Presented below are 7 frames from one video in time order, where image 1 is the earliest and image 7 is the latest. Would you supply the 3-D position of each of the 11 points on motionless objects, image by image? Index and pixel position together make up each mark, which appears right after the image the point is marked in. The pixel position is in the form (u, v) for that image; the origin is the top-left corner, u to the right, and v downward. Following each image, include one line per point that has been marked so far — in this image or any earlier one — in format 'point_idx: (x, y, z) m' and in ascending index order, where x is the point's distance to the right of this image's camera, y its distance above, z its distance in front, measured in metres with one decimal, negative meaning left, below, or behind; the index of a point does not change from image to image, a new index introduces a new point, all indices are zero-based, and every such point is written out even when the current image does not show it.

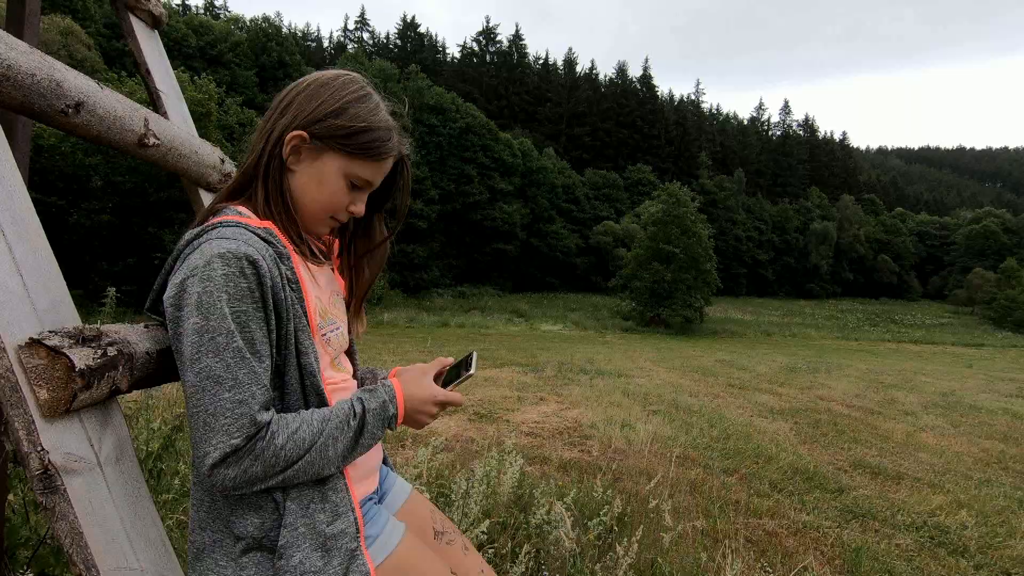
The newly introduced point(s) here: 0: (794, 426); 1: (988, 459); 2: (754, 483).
0: (+4.4, -2.2, +9.0) m
1: (+6.6, -2.4, +8.0) m
2: (+2.4, -2.0, +5.8) m
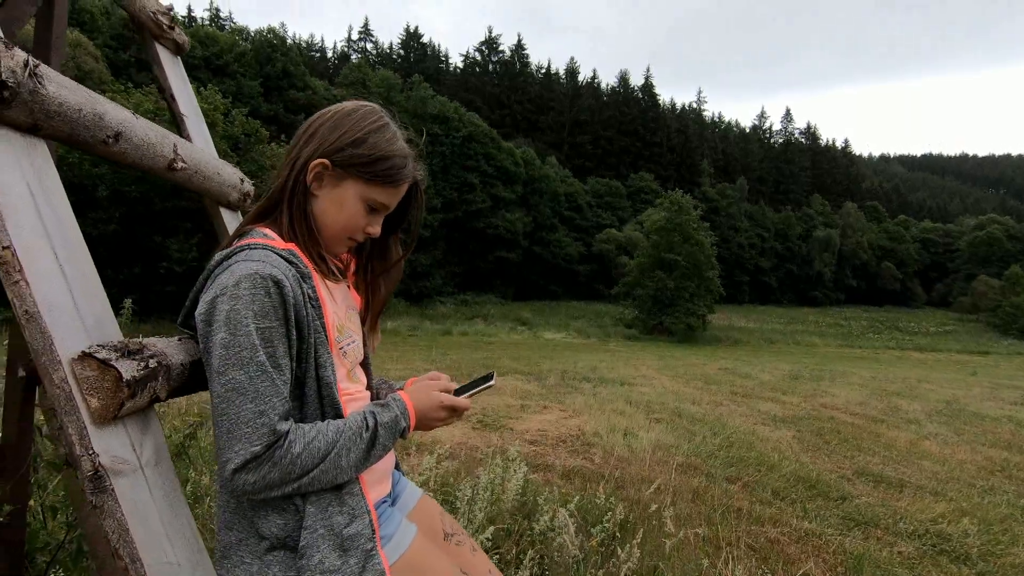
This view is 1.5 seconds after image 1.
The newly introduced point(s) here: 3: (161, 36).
0: (+4.5, -2.3, +9.0) m
1: (+6.7, -2.5, +8.0) m
2: (+2.5, -2.1, +5.8) m
3: (-1.1, +0.8, +1.8) m
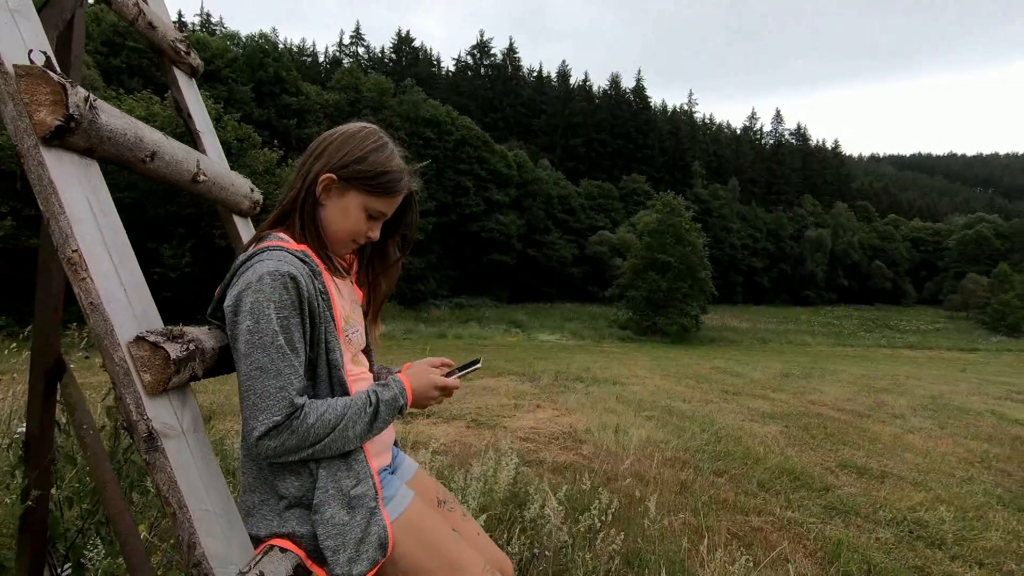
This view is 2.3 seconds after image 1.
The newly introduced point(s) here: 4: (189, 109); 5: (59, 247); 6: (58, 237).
0: (+4.4, -2.3, +9.2) m
1: (+6.6, -2.5, +8.3) m
2: (+2.4, -2.0, +6.0) m
3: (-1.1, +0.8, +2.0) m
4: (-1.1, +0.6, +2.0) m
5: (-0.8, +0.1, +1.0) m
6: (-0.8, +0.1, +1.0) m
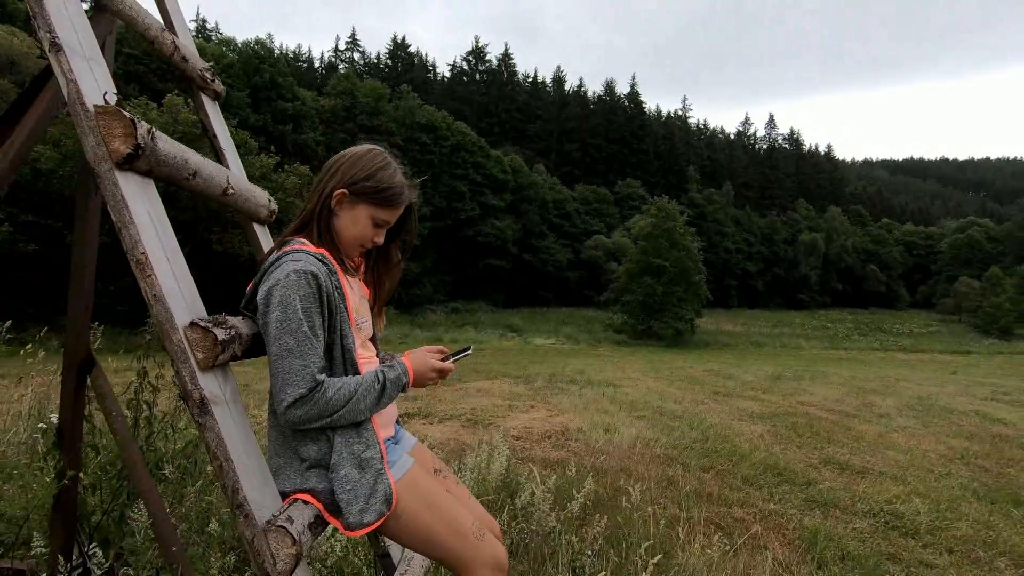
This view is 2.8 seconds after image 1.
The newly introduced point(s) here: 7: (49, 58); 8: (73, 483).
0: (+4.3, -2.3, +9.5) m
1: (+6.5, -2.5, +8.5) m
2: (+2.3, -2.1, +6.3) m
3: (-1.2, +0.8, +2.2) m
4: (-1.1, +0.6, +2.2) m
5: (-0.8, +0.1, +1.2) m
6: (-0.8, +0.1, +1.2) m
7: (-1.0, +0.5, +1.2) m
8: (-1.8, -0.8, +2.4) m
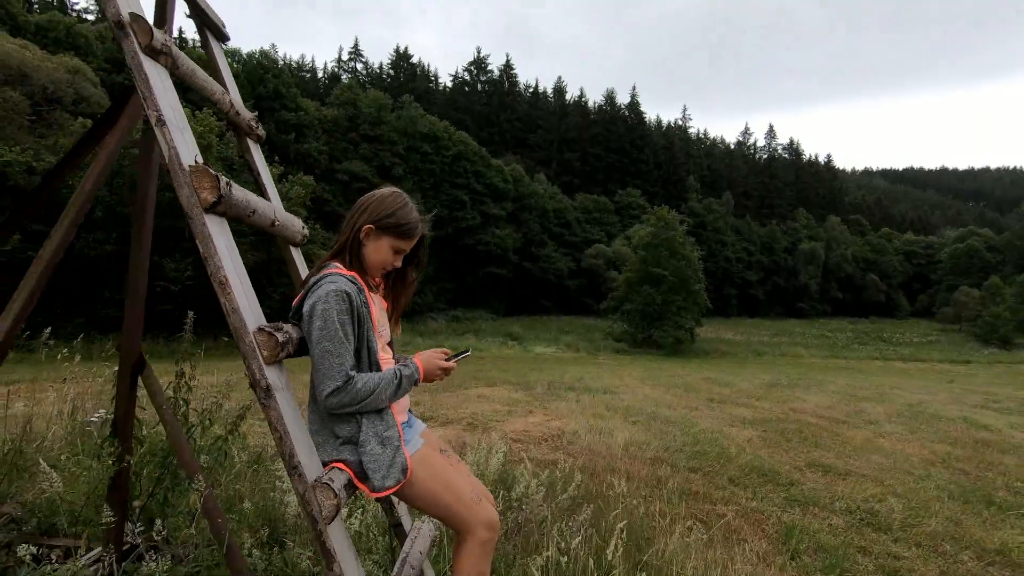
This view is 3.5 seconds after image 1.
0: (+4.3, -2.5, +9.8) m
1: (+6.5, -2.6, +8.9) m
2: (+2.3, -2.2, +6.6) m
3: (-1.2, +0.7, +2.6) m
4: (-1.2, +0.5, +2.6) m
5: (-0.8, 0.0, +1.6) m
6: (-0.8, +0.1, +1.6) m
7: (-1.0, +0.4, +1.6) m
8: (-1.9, -0.9, +2.7) m
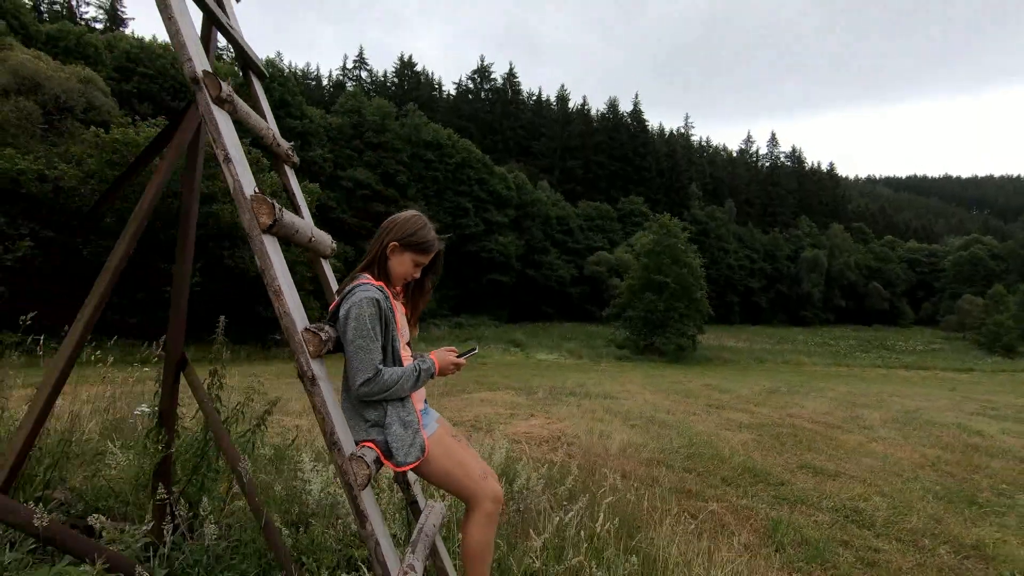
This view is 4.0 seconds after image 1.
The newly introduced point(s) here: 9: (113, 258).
0: (+4.3, -2.6, +10.1) m
1: (+6.5, -2.8, +9.1) m
2: (+2.3, -2.3, +6.9) m
3: (-1.2, +0.7, +2.9) m
4: (-1.1, +0.5, +2.9) m
5: (-0.8, 0.0, +1.9) m
6: (-0.8, 0.0, +1.9) m
7: (-1.0, +0.4, +1.9) m
8: (-1.8, -0.9, +3.1) m
9: (-1.8, +0.1, +2.6) m
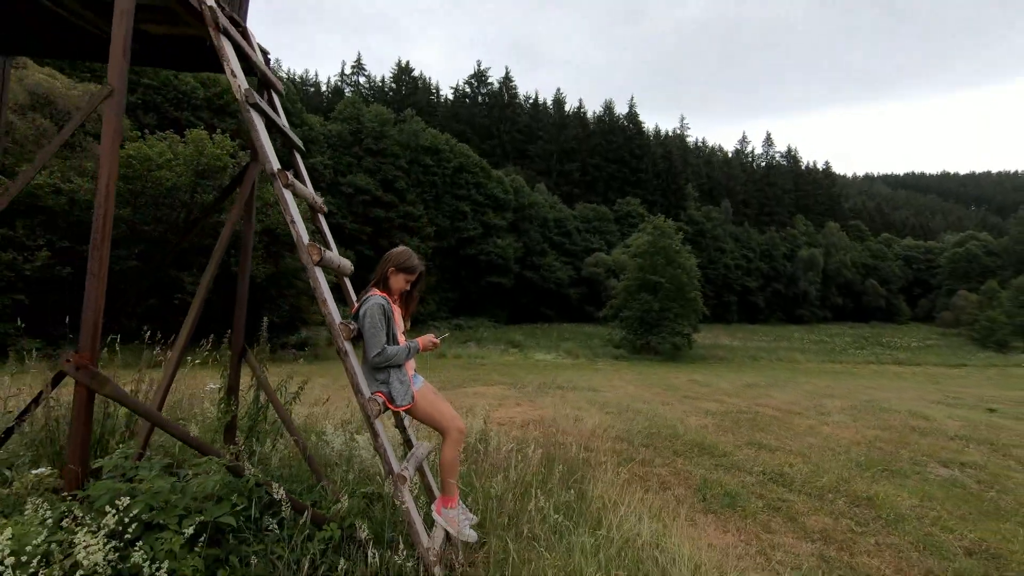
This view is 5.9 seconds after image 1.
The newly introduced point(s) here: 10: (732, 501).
0: (+4.1, -2.6, +11.4) m
1: (+6.3, -2.8, +10.4) m
2: (+2.1, -2.3, +8.2) m
3: (-1.5, +0.6, +4.2) m
4: (-1.4, +0.4, +4.2) m
5: (-1.1, 0.0, +3.2) m
6: (-1.1, 0.0, +3.2) m
7: (-1.3, +0.4, +3.2) m
8: (-2.1, -1.0, +4.3) m
9: (-2.1, +0.1, +3.9) m
10: (+2.4, -2.3, +6.2) m
